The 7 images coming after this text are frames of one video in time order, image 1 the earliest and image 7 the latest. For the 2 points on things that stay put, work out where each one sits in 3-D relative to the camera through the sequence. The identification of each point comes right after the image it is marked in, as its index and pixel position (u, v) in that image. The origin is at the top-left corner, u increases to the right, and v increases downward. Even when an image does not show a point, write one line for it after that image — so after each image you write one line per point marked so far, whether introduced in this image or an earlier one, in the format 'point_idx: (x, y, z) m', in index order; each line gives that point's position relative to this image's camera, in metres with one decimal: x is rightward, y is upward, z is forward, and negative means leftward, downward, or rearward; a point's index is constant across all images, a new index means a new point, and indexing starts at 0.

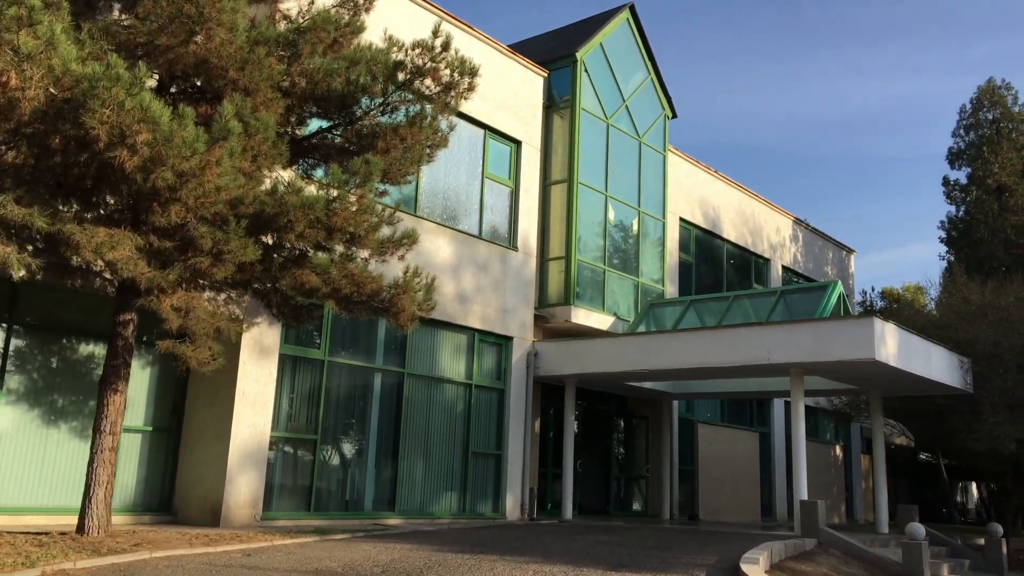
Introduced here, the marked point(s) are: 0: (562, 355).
0: (+1.0, -1.4, +17.4) m
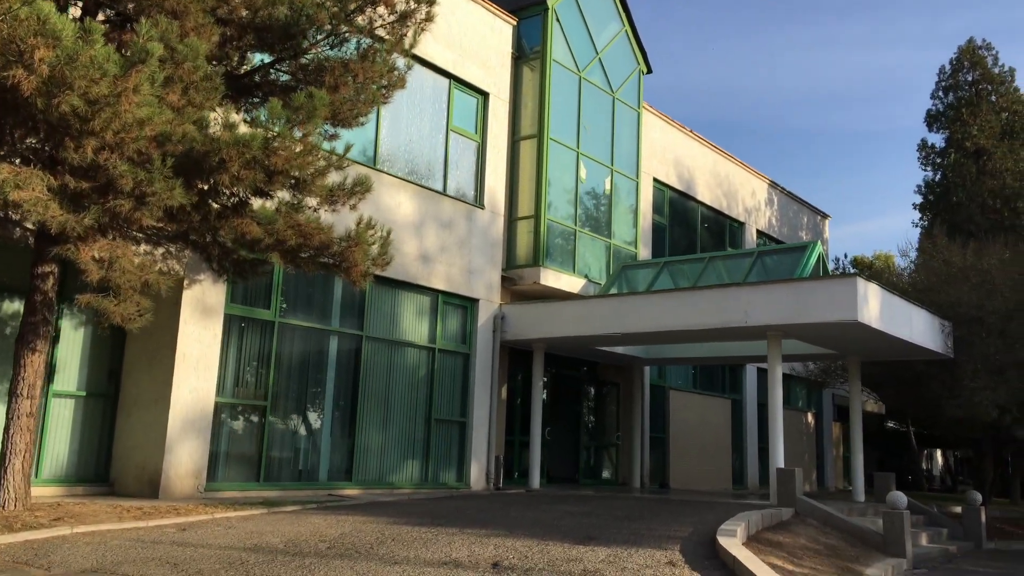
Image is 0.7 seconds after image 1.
0: (+0.4, -0.6, +16.6) m
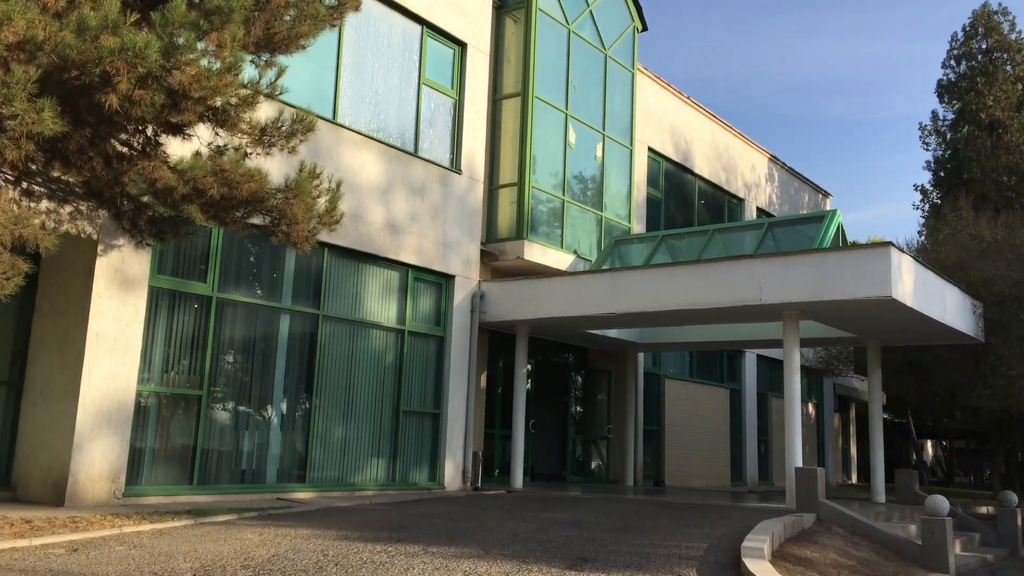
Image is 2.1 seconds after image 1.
0: (0.0, -0.2, +14.8) m
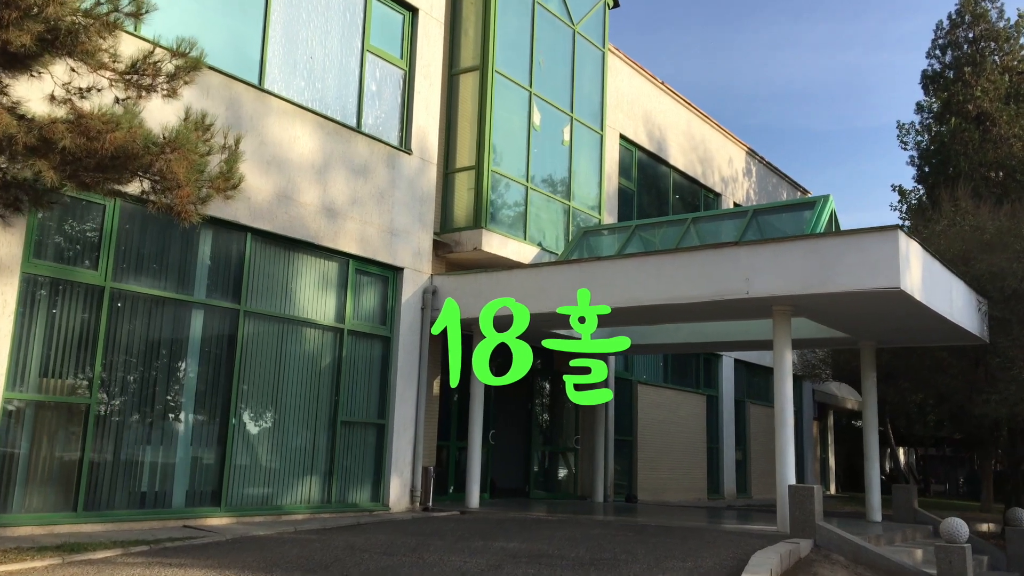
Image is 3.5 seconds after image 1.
0: (-0.7, -0.1, +13.1) m
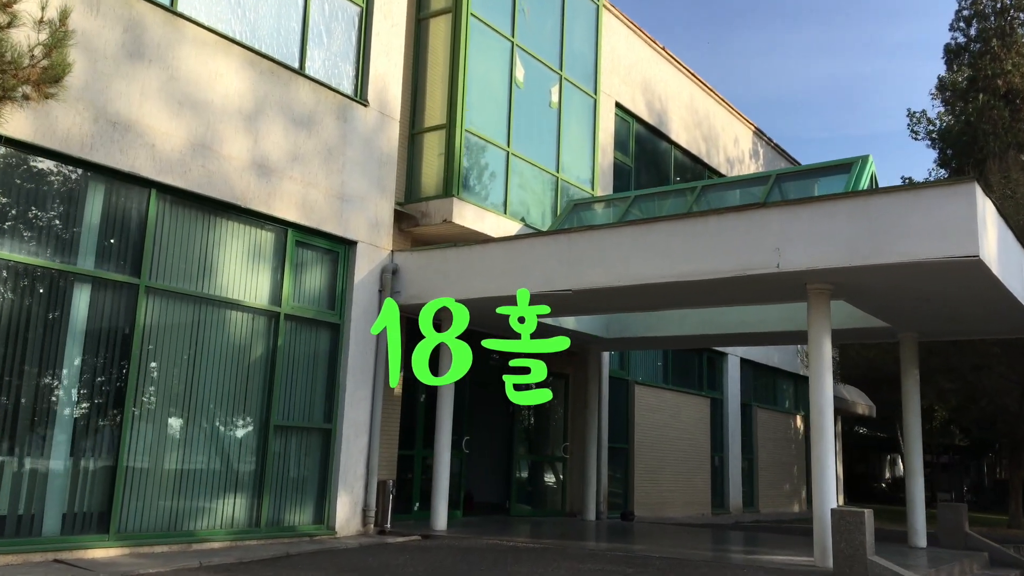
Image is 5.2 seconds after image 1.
0: (-1.0, +0.2, +11.0) m
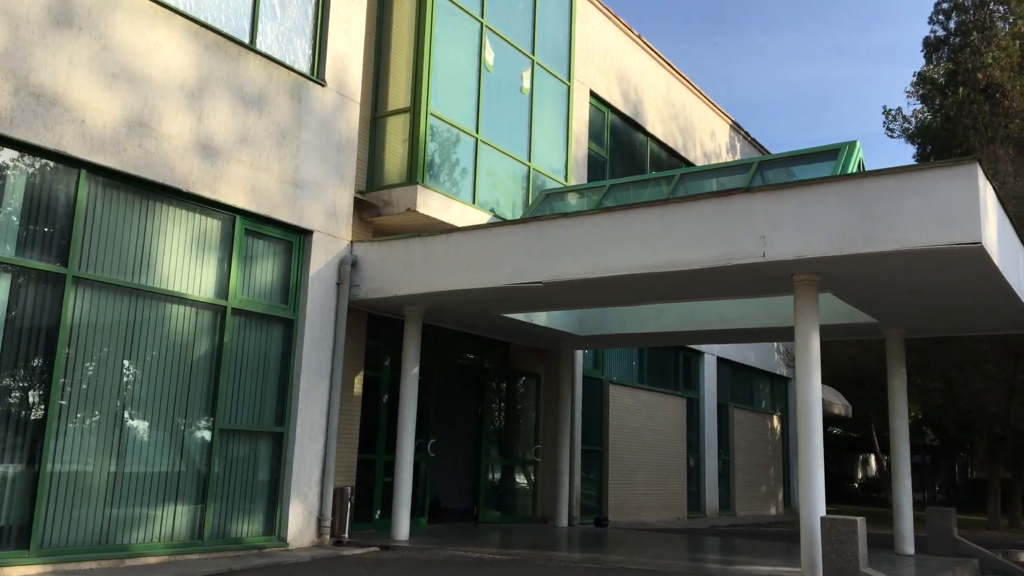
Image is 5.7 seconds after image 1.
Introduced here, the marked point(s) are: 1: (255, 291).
0: (-1.3, +0.3, +10.3) m
1: (-2.9, 0.0, +9.7) m
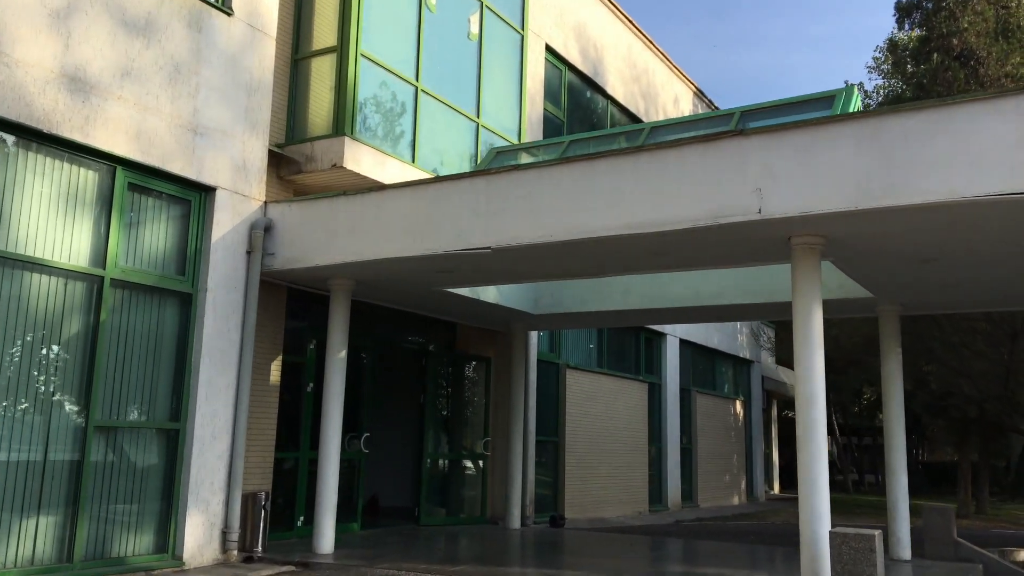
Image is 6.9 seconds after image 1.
0: (-1.9, +0.6, +8.7) m
1: (-3.4, +0.3, +8.1) m
